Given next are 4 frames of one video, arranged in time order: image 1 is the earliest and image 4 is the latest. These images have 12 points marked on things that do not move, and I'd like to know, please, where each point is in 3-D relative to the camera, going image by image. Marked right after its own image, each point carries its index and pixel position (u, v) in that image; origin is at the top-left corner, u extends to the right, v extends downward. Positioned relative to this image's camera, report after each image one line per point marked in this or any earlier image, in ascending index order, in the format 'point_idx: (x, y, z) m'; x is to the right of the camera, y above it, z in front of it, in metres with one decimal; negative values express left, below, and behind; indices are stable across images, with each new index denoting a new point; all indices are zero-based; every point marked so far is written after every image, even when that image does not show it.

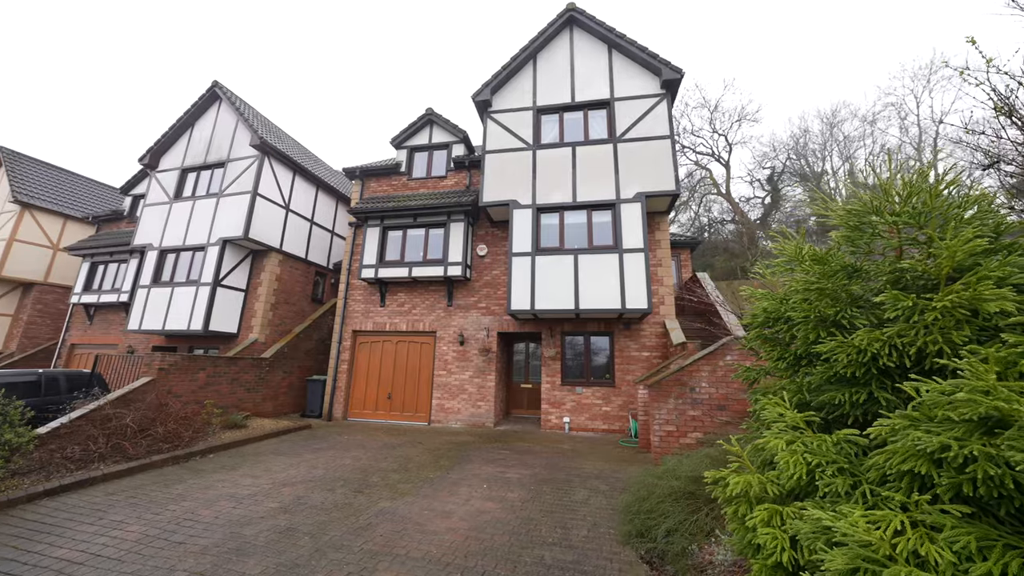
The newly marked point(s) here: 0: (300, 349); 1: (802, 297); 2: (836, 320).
0: (-6.6, -1.9, +11.9) m
1: (+1.8, -0.1, +2.3) m
2: (+1.9, -0.2, +2.2) m
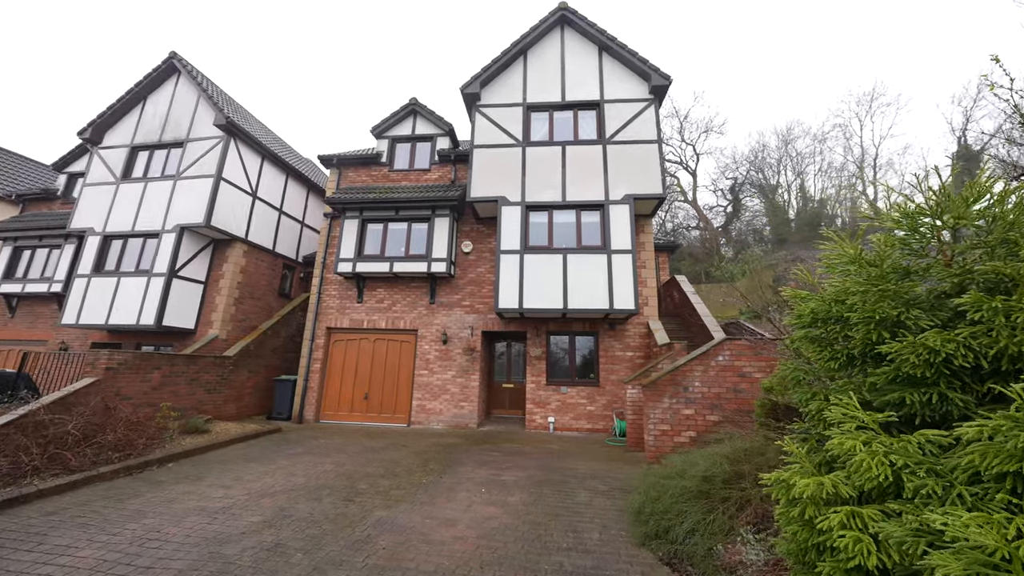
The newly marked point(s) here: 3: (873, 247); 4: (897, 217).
0: (-7.1, -1.7, +11.1) m
1: (+2.2, -0.1, +2.4) m
2: (+2.3, -0.2, +2.2) m
3: (+2.4, +0.3, +2.5) m
4: (+2.5, +0.4, +2.4) m
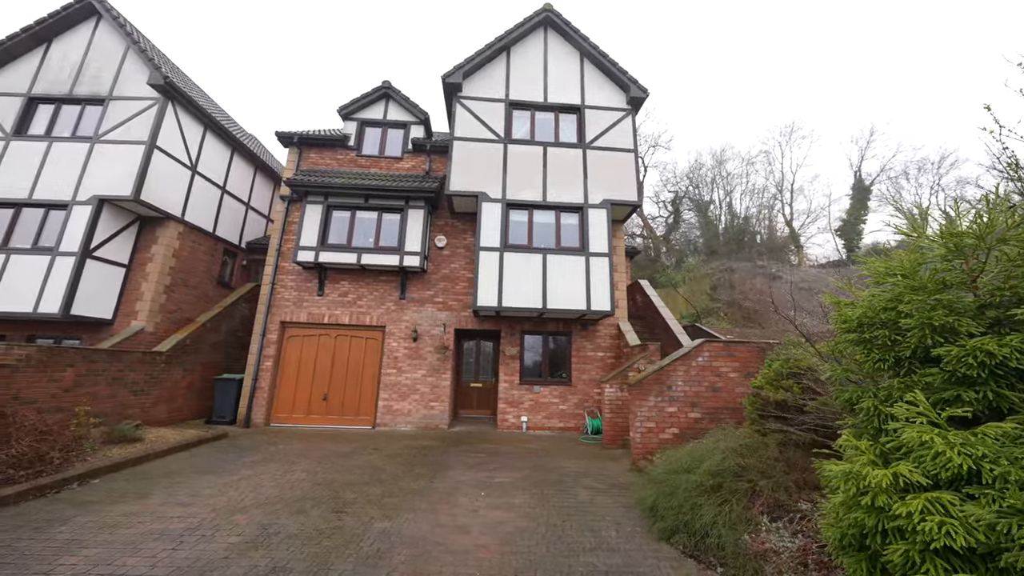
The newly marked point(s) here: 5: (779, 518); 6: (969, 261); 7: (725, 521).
0: (-7.9, -1.4, +9.8) m
1: (+2.8, -0.1, +2.7) m
2: (+2.9, -0.3, +2.6) m
3: (+2.9, +0.2, +2.8) m
4: (+3.1, +0.4, +2.8) m
5: (+2.6, -2.3, +3.8) m
6: (+3.2, +0.2, +2.7) m
7: (+2.1, -2.3, +3.8) m
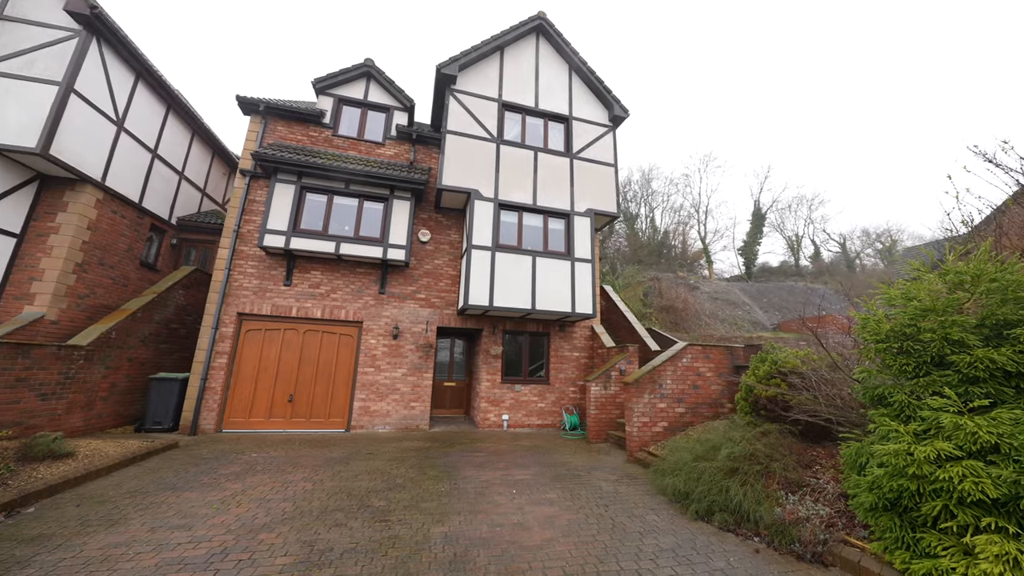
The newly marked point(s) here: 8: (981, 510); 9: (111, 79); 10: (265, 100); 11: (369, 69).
0: (-8.2, -1.0, +8.2) m
1: (+3.8, -0.3, +3.5) m
2: (+4.0, -0.5, +3.4) m
3: (+4.0, 0.0, +3.7) m
4: (+4.2, +0.2, +3.7) m
5: (+3.4, -2.5, +4.6) m
6: (+4.3, 0.0, +3.6) m
7: (+2.9, -2.5, +4.5) m
8: (+3.6, -1.7, +2.9) m
9: (-8.9, +4.6, +8.4) m
10: (-5.9, +4.5, +9.1) m
11: (-3.8, +5.9, +10.2) m
